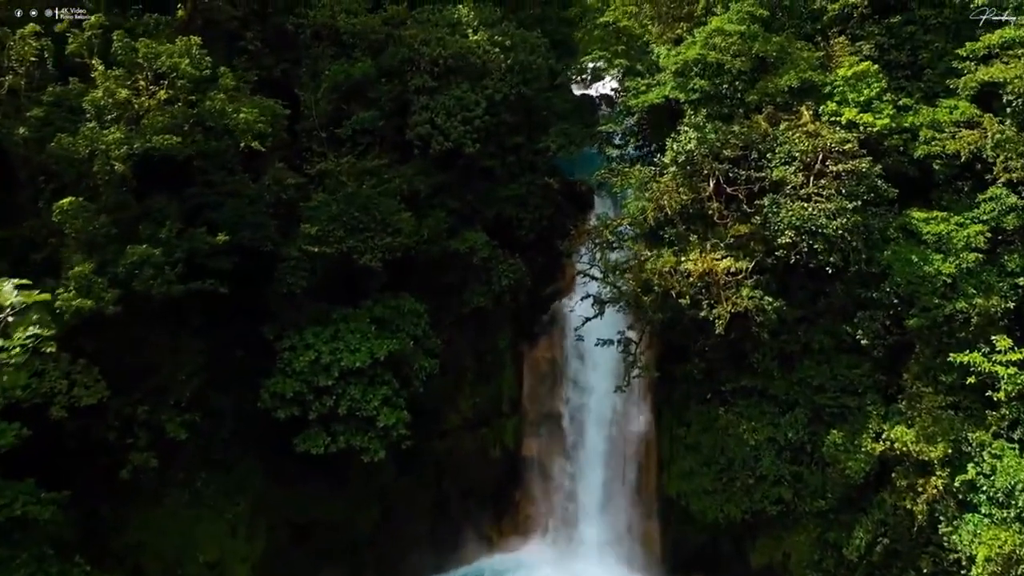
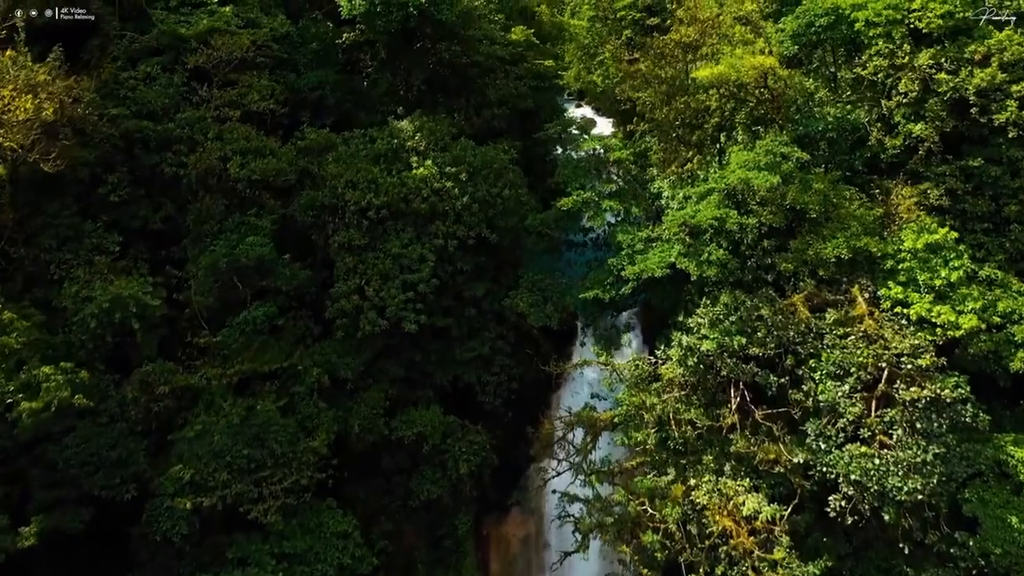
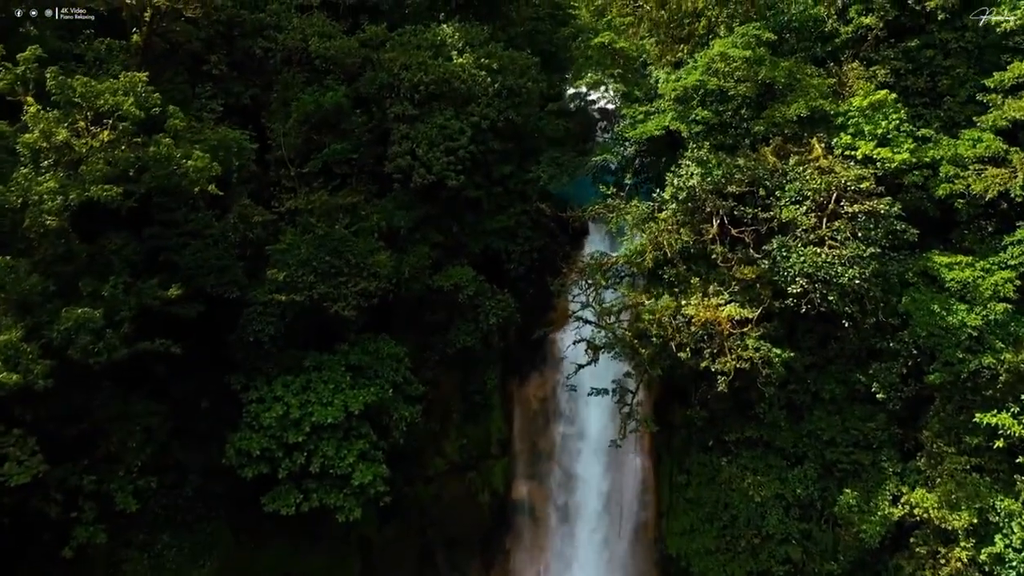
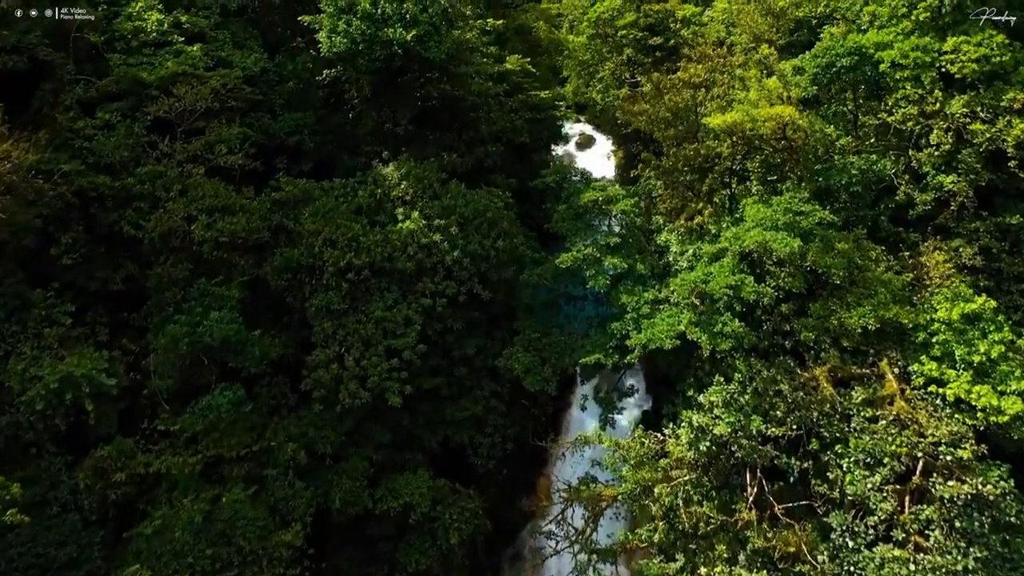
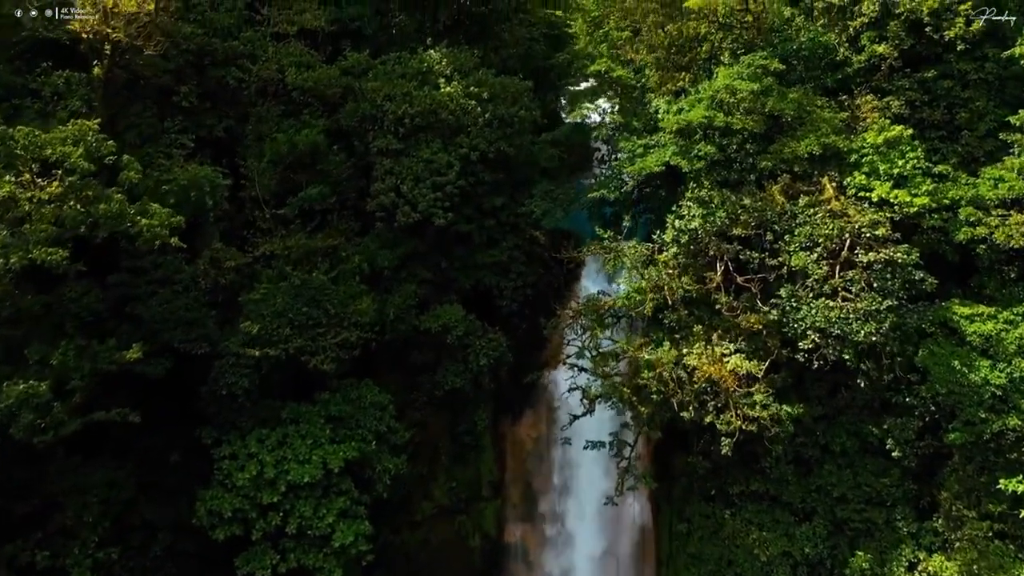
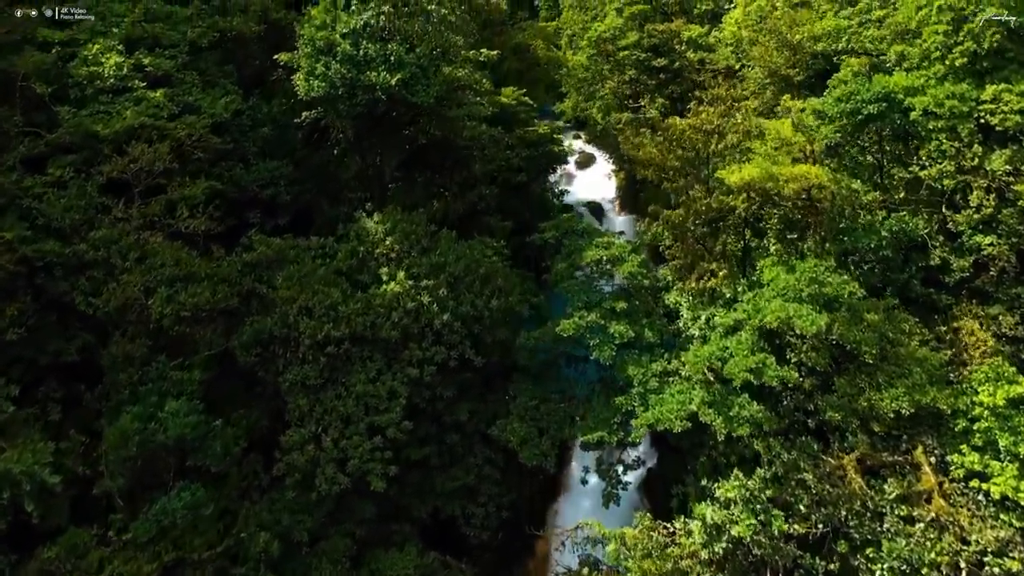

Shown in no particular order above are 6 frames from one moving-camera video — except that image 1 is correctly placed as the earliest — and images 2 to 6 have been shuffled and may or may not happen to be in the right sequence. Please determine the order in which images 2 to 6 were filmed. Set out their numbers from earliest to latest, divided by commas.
3, 5, 2, 4, 6
